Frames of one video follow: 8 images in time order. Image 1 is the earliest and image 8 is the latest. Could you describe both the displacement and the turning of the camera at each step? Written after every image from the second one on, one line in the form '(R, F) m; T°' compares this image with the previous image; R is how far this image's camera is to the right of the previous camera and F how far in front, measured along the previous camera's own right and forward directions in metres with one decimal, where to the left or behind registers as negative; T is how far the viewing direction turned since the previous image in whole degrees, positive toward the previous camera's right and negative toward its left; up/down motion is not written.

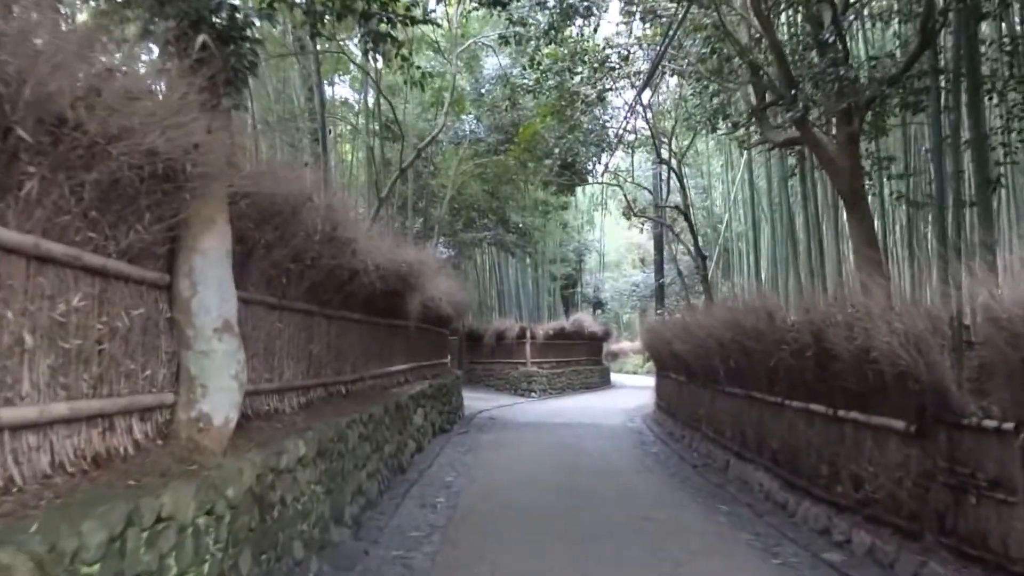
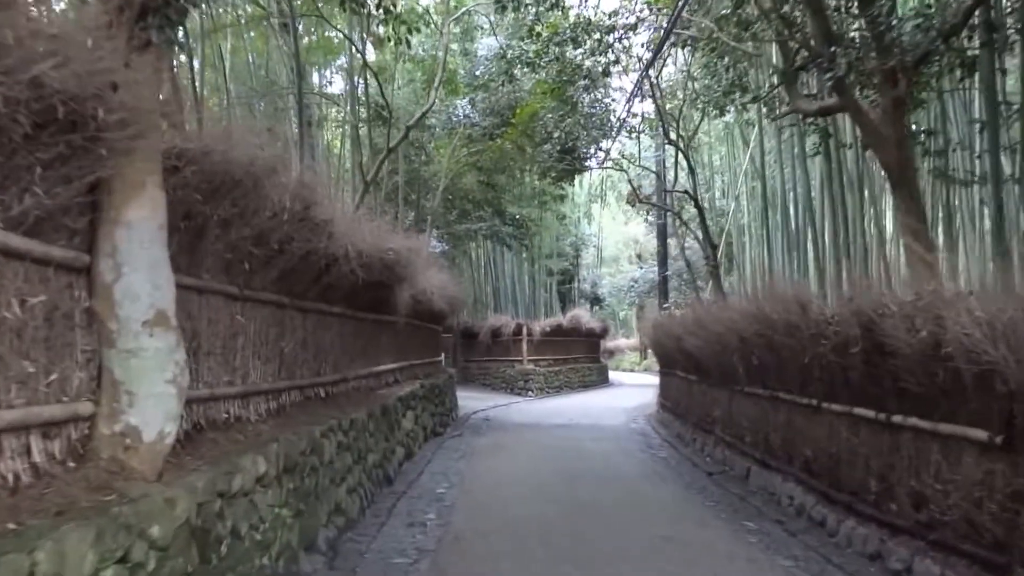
(0.0, +0.8) m; 0°
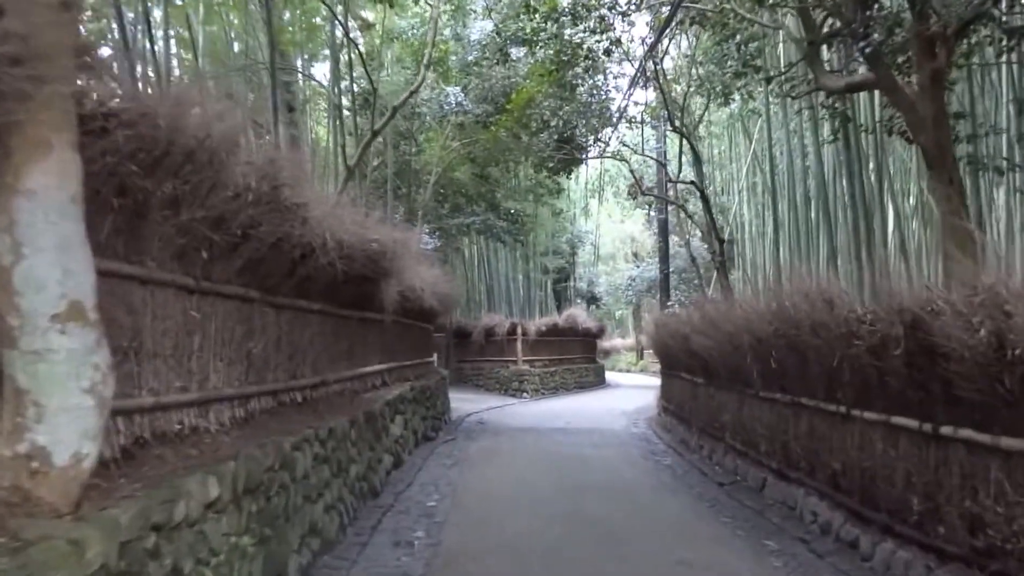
(0.0, +0.6) m; 0°
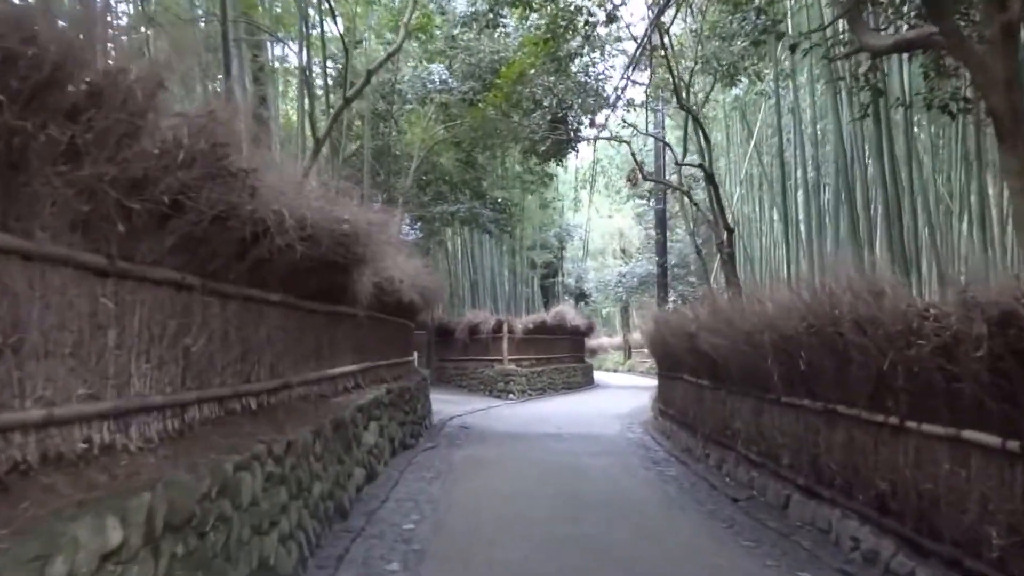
(0.0, +0.8) m; +1°
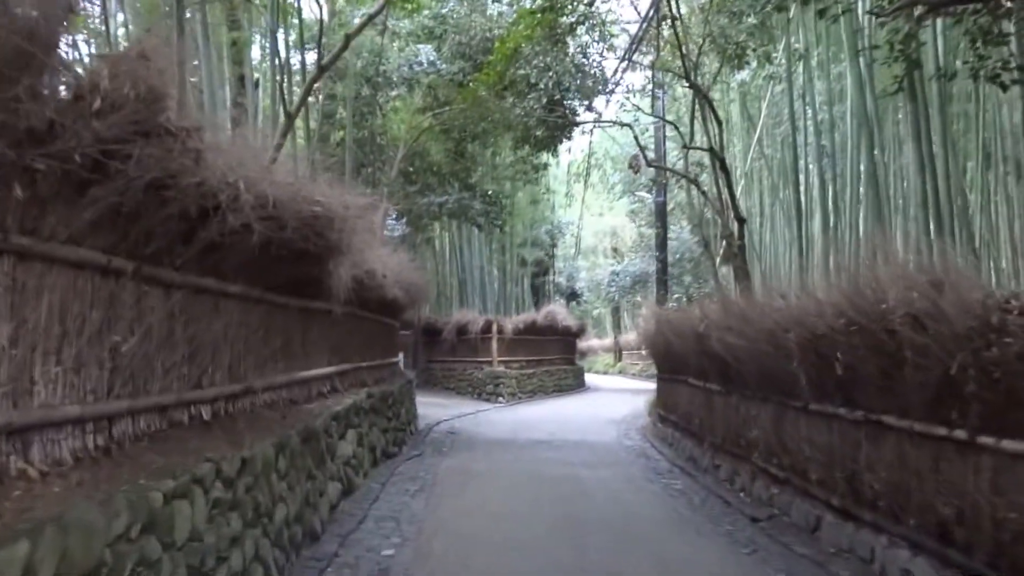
(0.0, +0.7) m; +1°
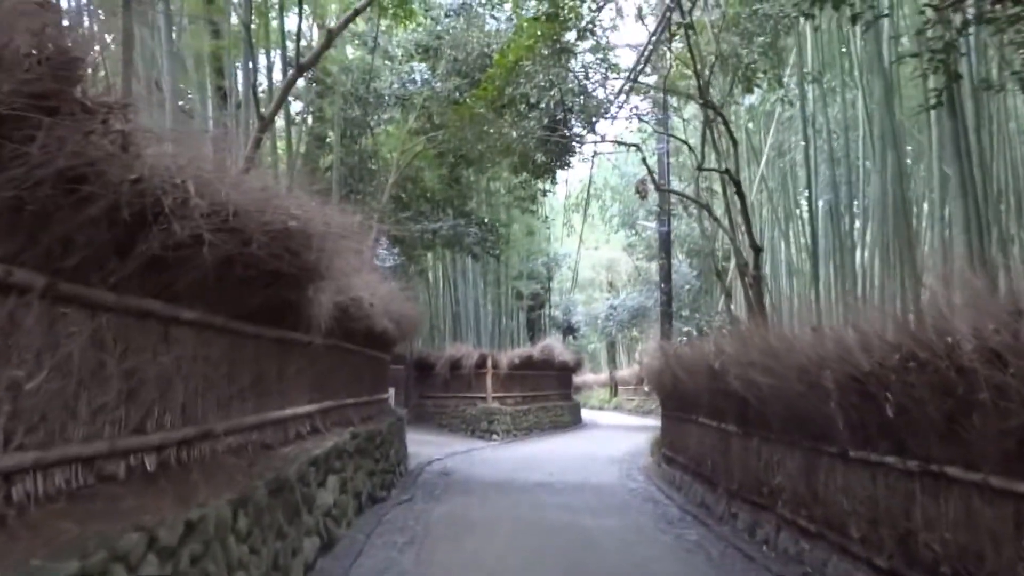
(0.0, +0.6) m; 0°
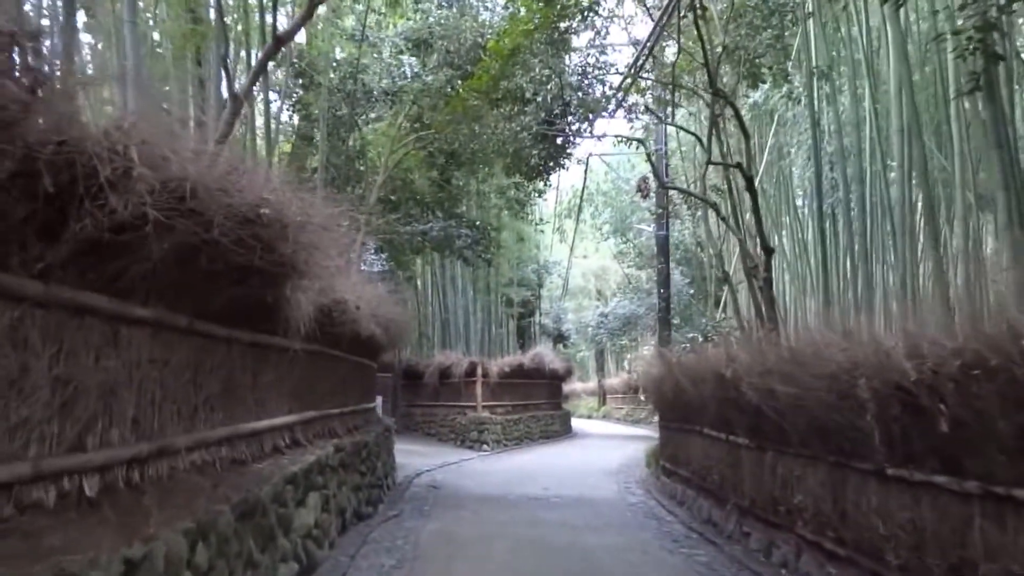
(-0.1, +0.5) m; +1°
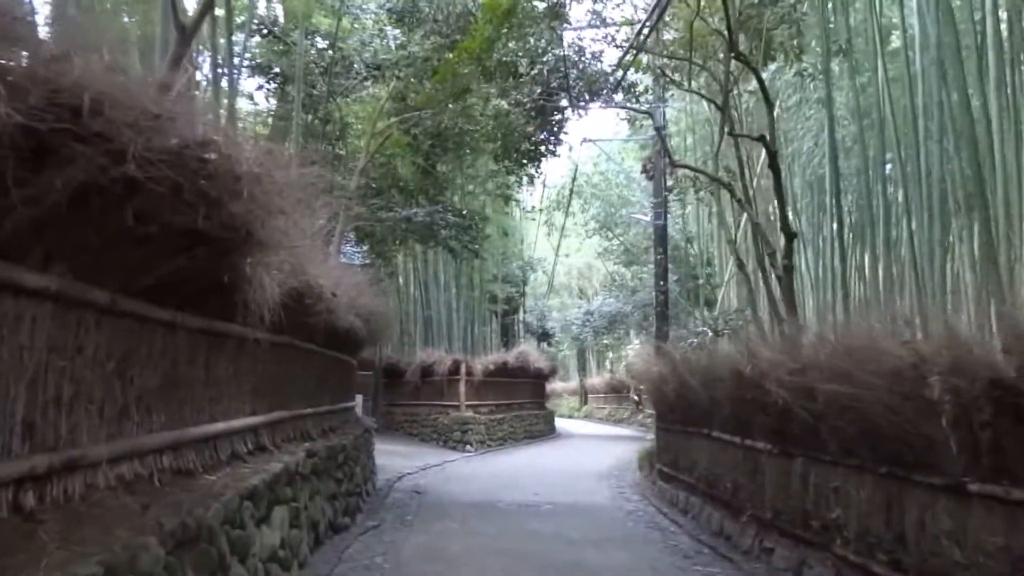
(-0.1, +0.8) m; +1°
